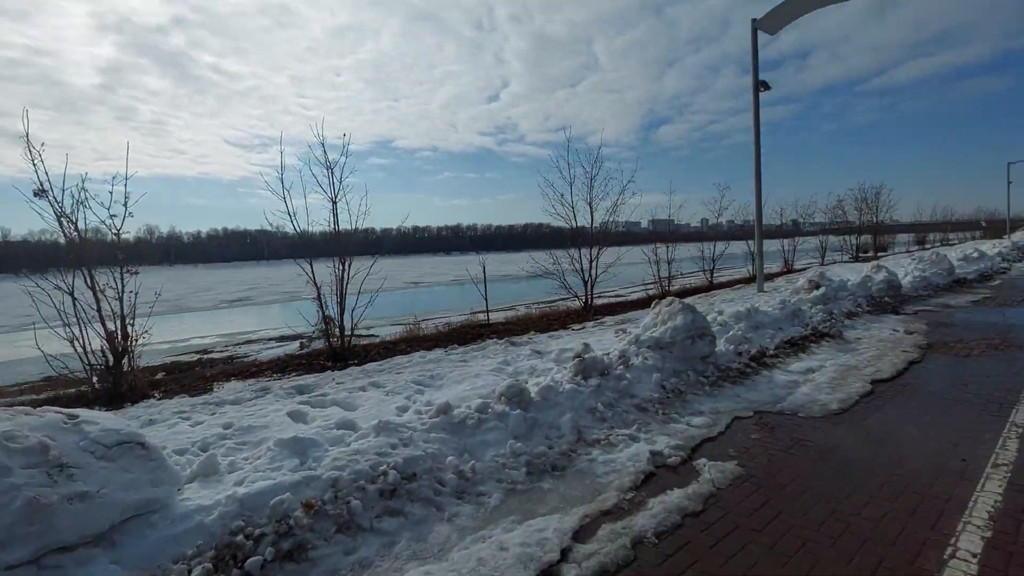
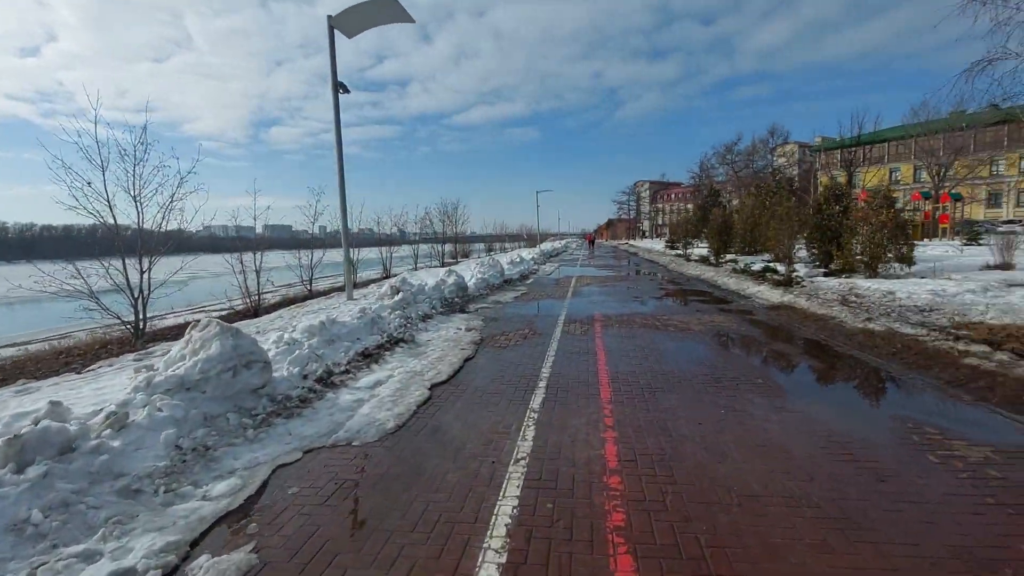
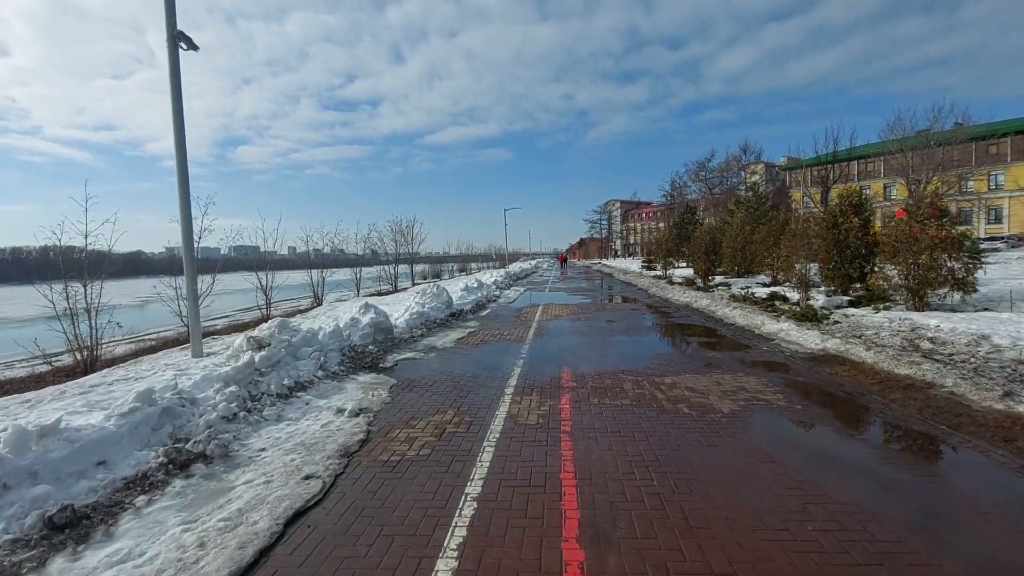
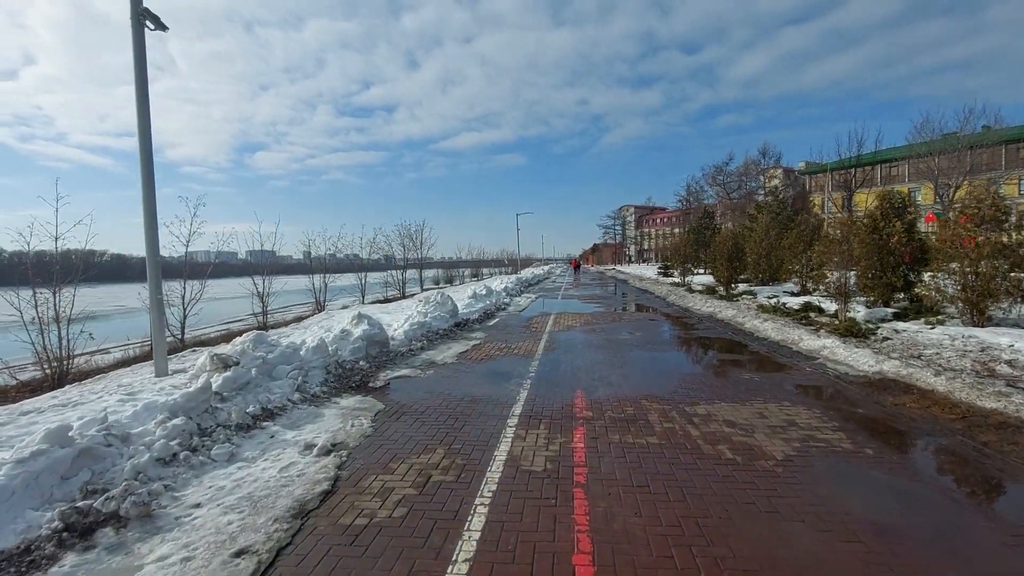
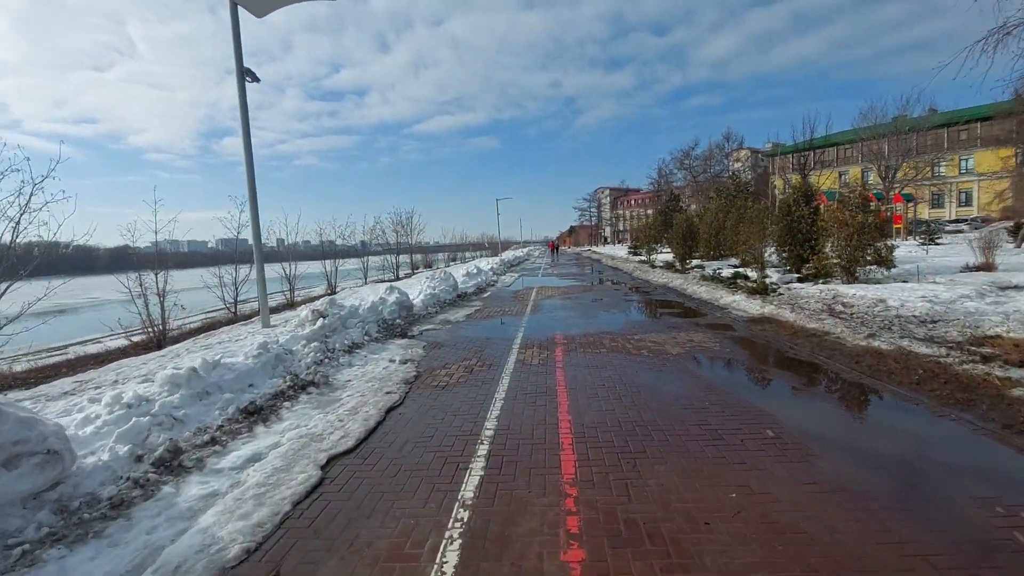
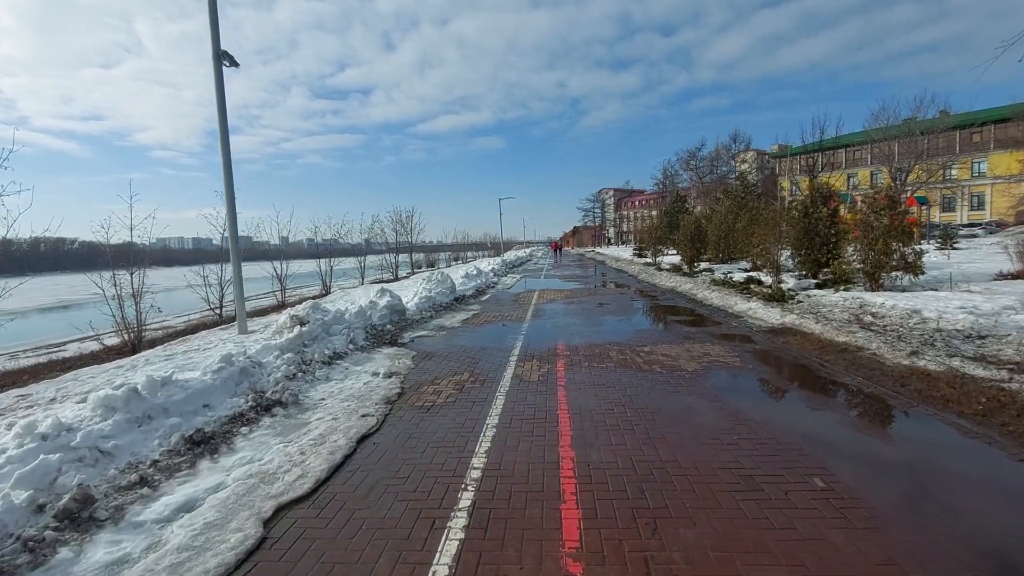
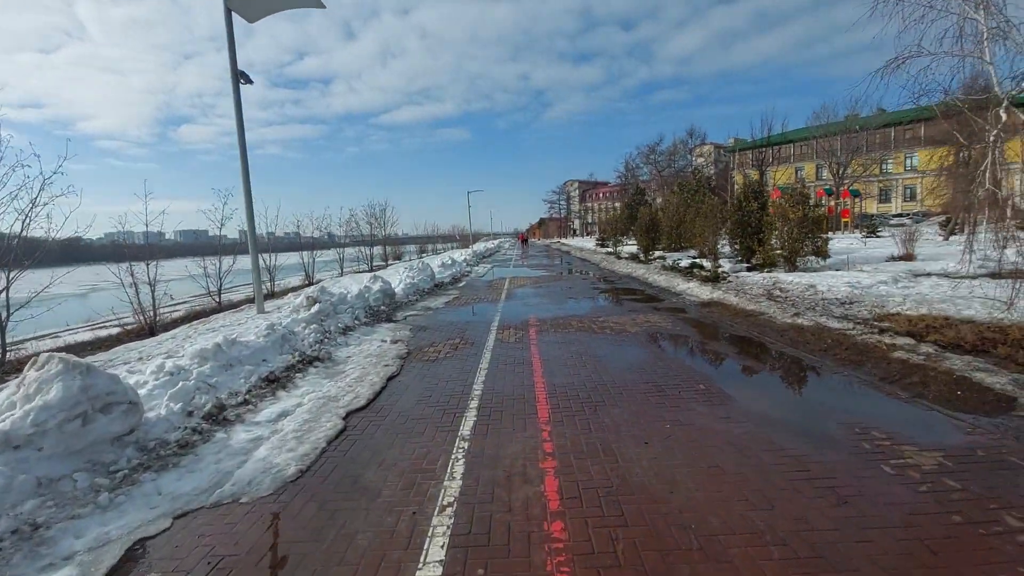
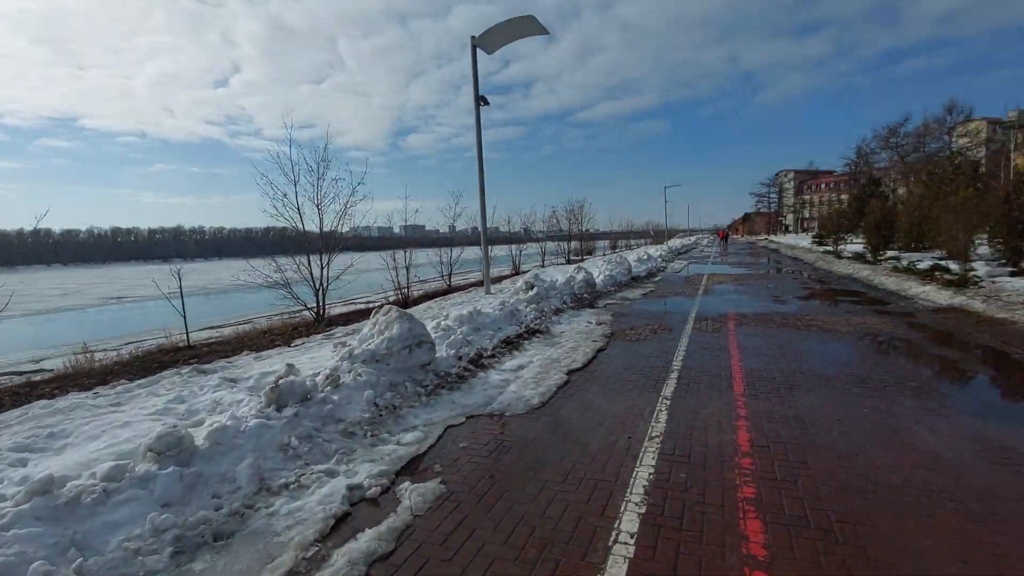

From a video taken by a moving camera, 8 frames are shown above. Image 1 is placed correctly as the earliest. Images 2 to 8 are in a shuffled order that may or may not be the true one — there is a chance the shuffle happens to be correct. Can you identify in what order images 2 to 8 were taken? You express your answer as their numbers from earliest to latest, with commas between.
8, 2, 7, 5, 6, 3, 4
